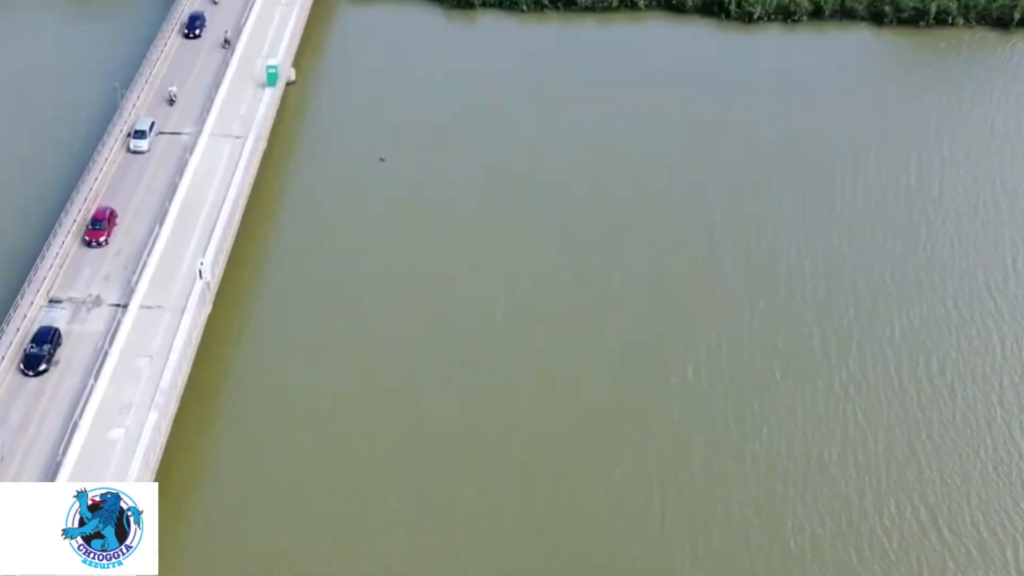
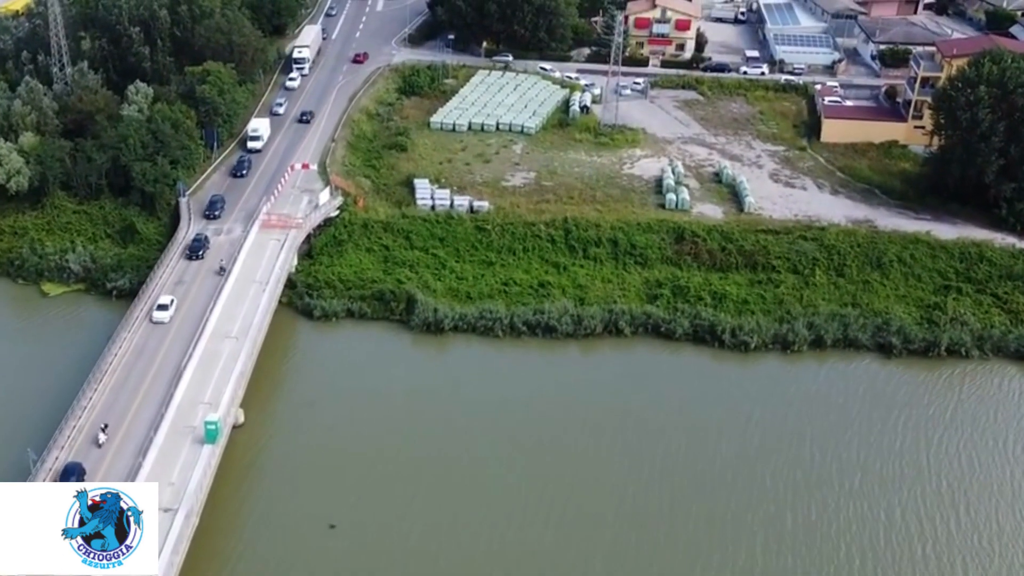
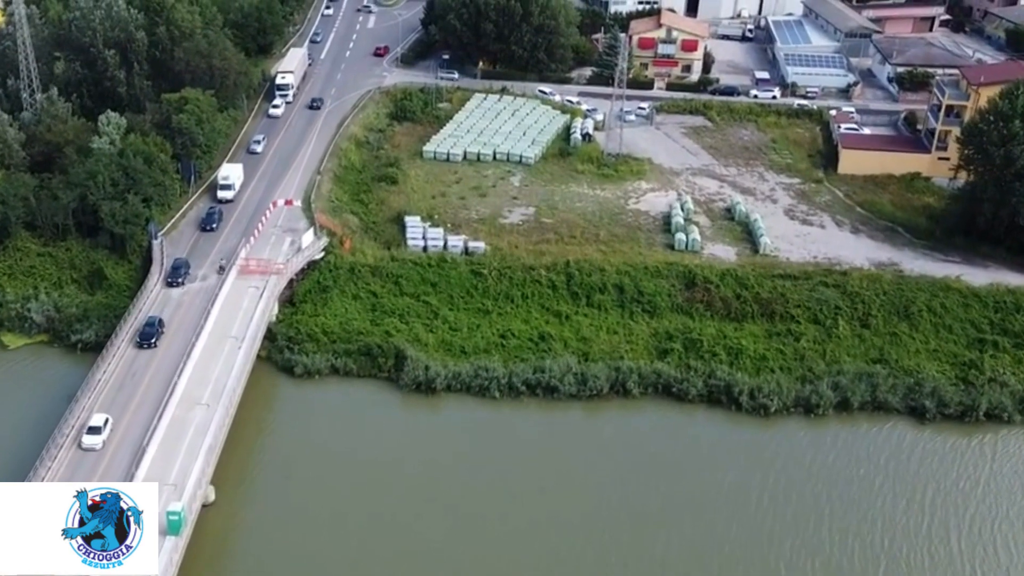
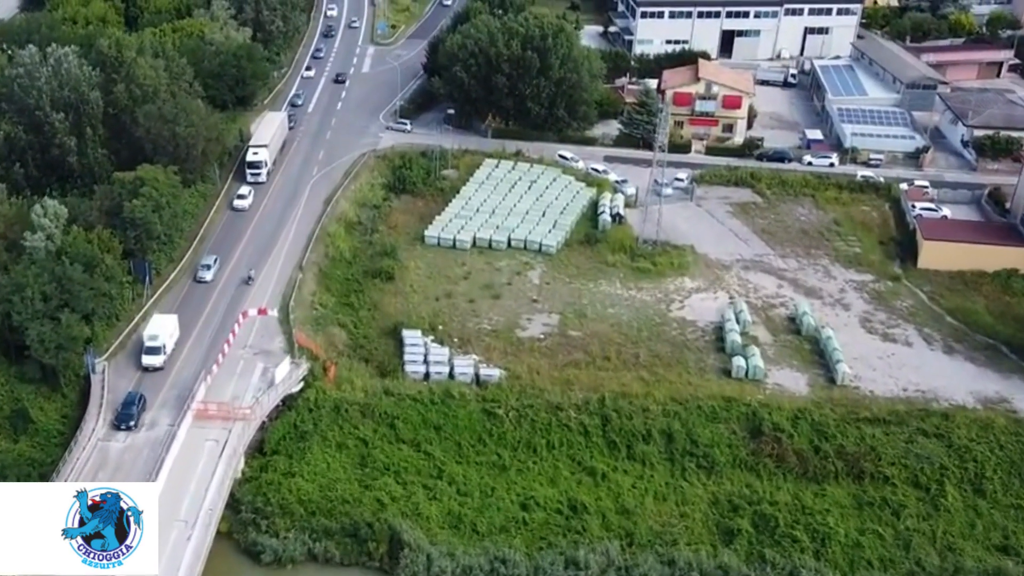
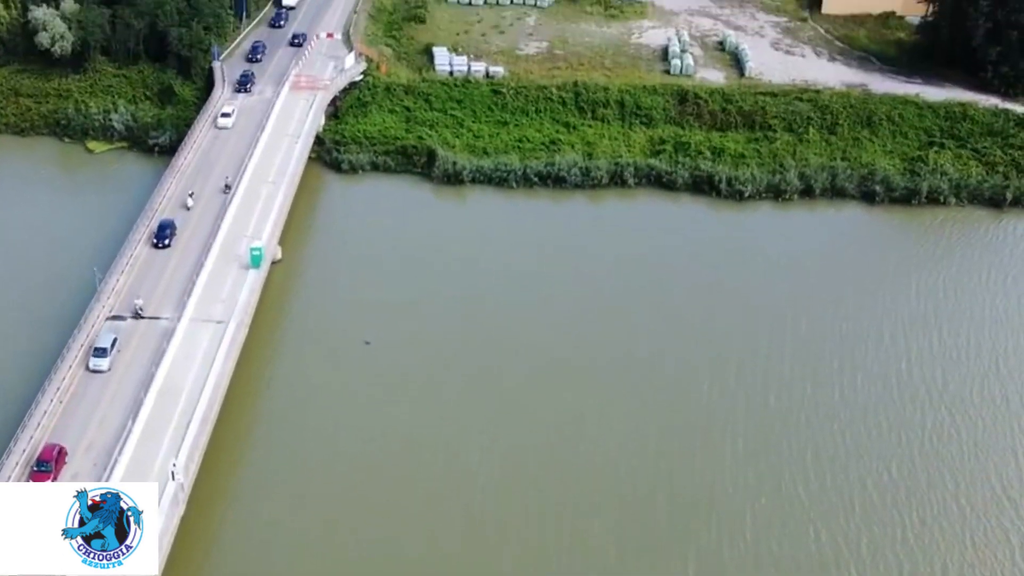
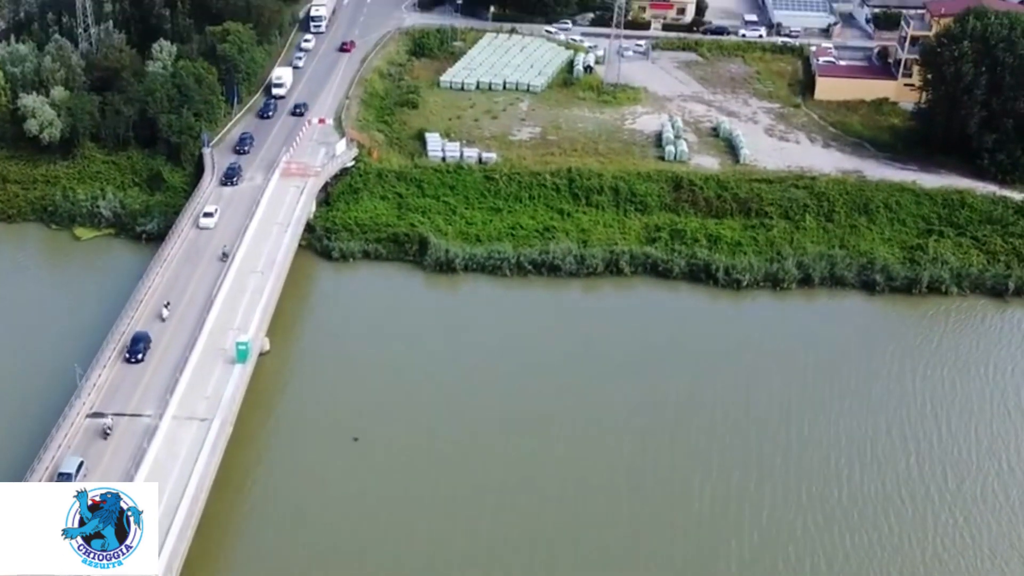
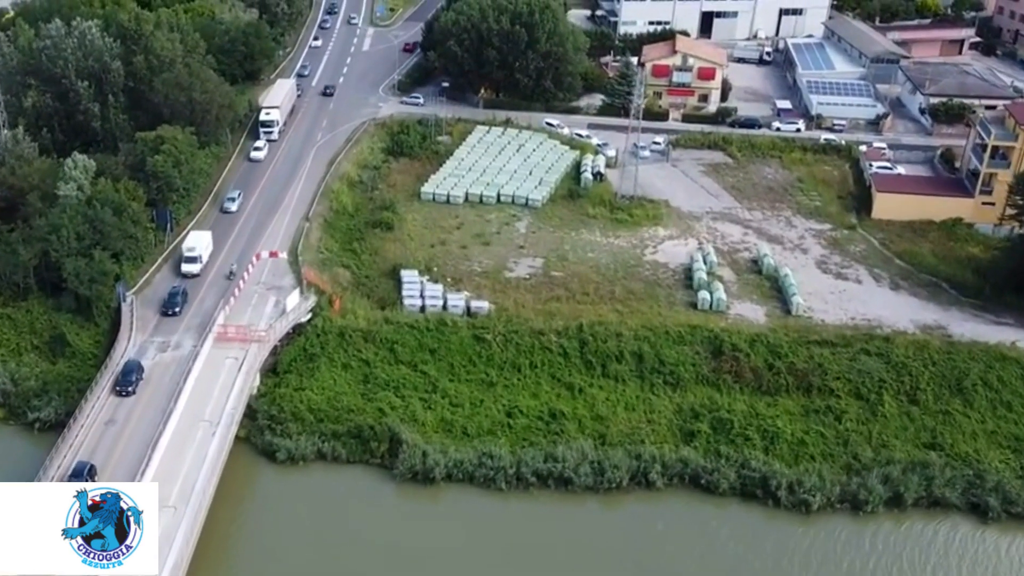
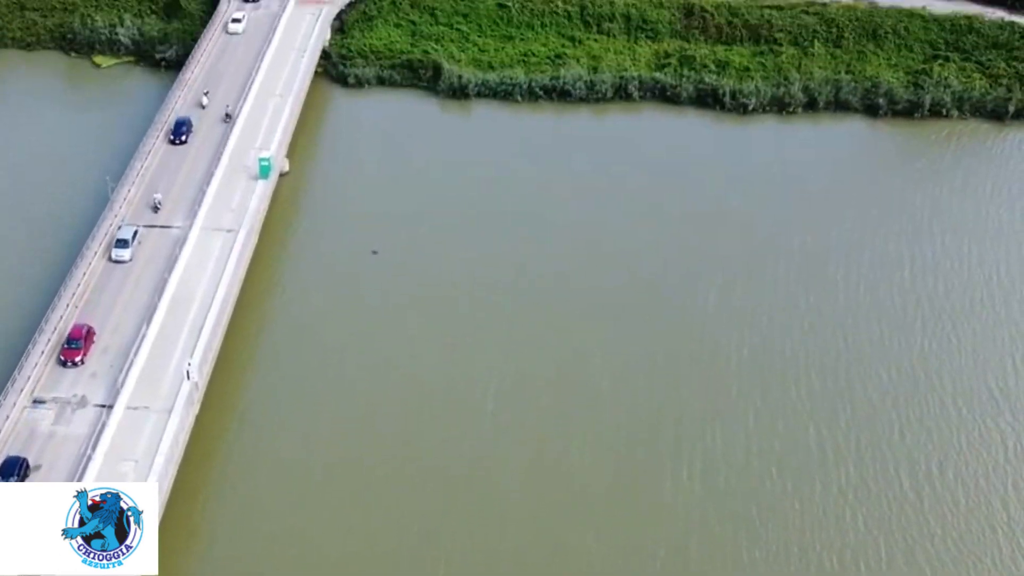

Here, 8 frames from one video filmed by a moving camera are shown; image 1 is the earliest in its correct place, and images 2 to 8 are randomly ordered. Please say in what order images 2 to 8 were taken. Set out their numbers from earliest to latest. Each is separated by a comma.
8, 5, 6, 2, 3, 7, 4
